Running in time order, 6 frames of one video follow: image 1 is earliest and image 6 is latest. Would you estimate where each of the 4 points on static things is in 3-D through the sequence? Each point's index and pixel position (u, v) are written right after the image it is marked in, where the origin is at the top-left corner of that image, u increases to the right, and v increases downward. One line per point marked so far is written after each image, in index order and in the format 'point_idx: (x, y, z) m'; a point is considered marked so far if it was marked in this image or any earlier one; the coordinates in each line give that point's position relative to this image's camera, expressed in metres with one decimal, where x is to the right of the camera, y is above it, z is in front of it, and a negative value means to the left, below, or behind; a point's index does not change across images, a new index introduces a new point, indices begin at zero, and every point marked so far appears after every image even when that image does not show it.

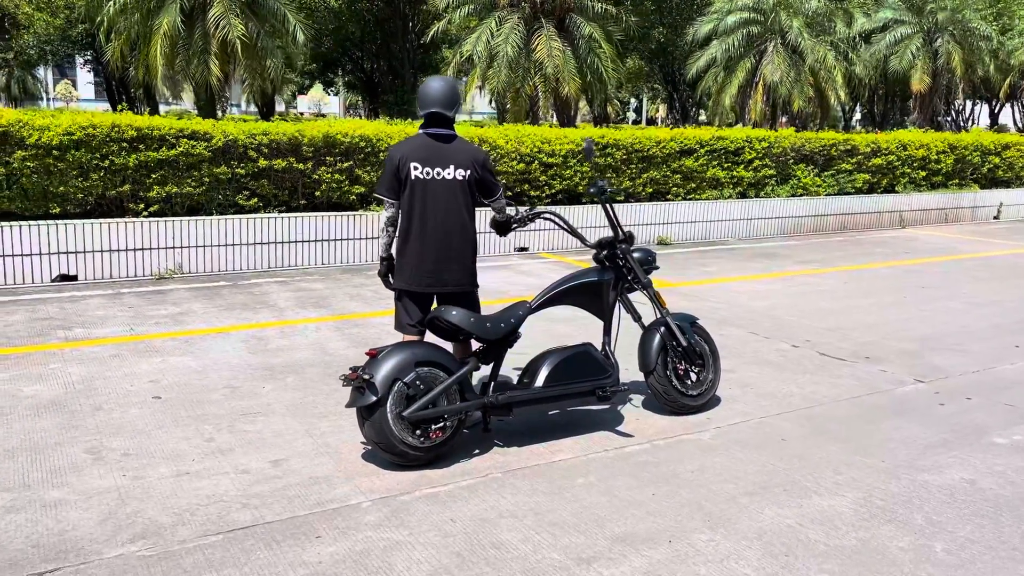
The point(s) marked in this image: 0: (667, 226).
0: (+2.1, +0.8, +11.7) m
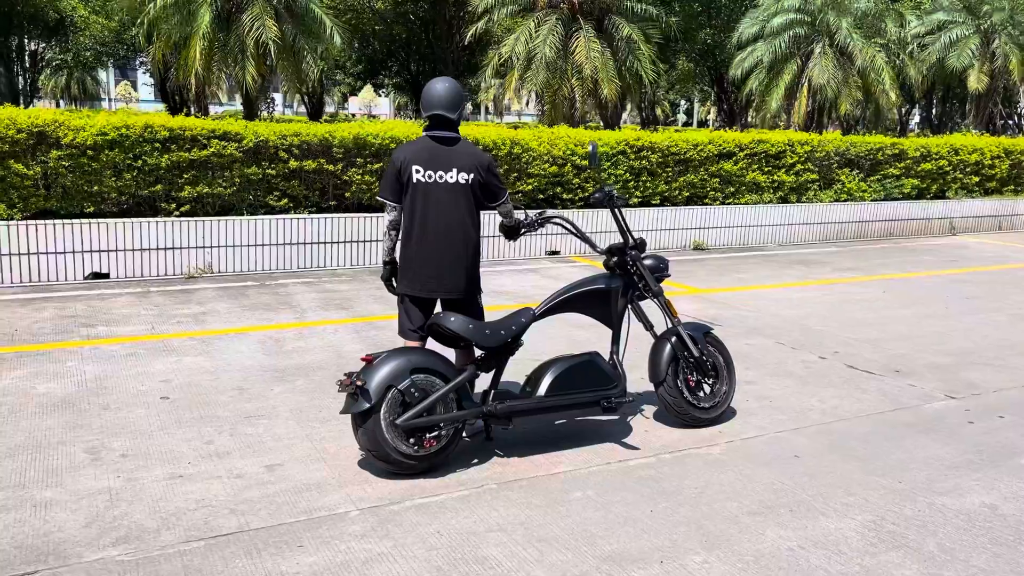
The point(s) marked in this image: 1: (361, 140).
0: (+2.5, +0.8, +11.5) m
1: (-1.6, +1.5, +9.0) m
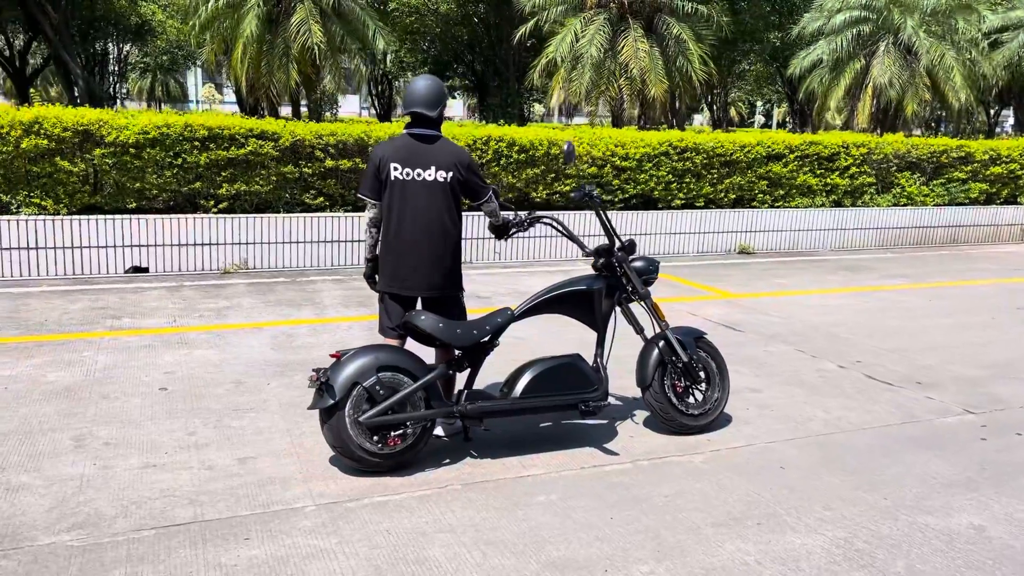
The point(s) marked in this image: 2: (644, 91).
0: (+3.1, +0.7, +11.2) m
1: (-1.2, +1.5, +9.1) m
2: (+1.8, +2.8, +12.2) m
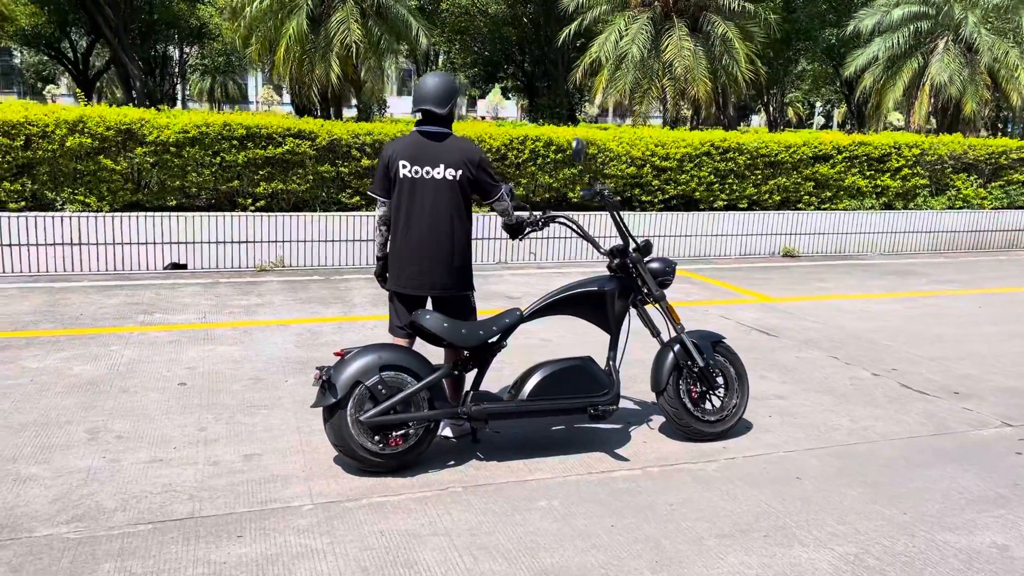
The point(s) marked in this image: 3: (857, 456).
0: (+3.5, +0.6, +10.9) m
1: (-0.8, +1.5, +9.1) m
2: (+2.4, +2.7, +12.0) m
3: (+1.6, -0.8, +4.1) m
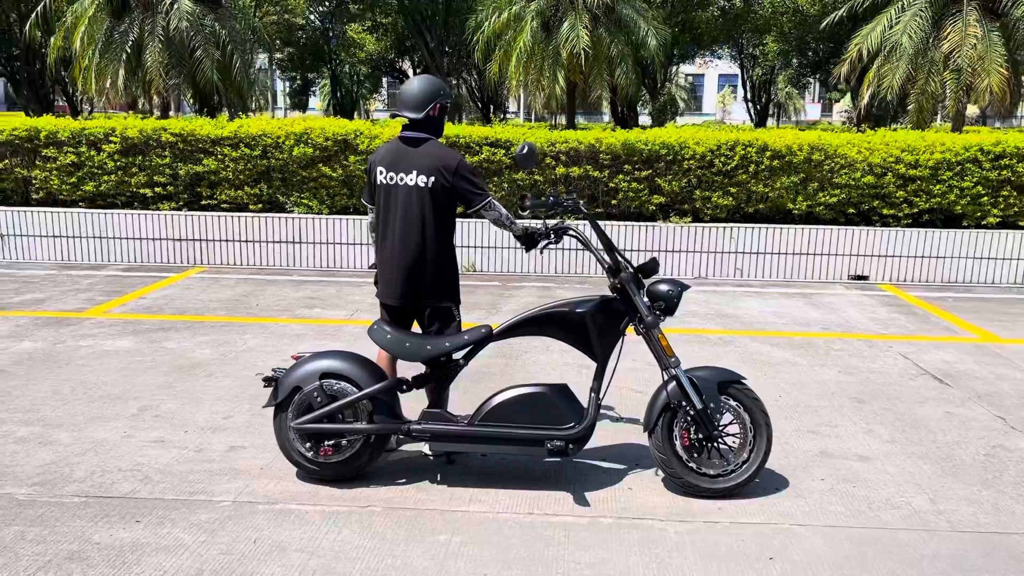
0: (+5.9, +0.3, +8.7) m
1: (+1.2, +1.4, +8.7) m
2: (+5.4, +2.4, +10.1) m
3: (+1.4, -0.9, +3.2) m
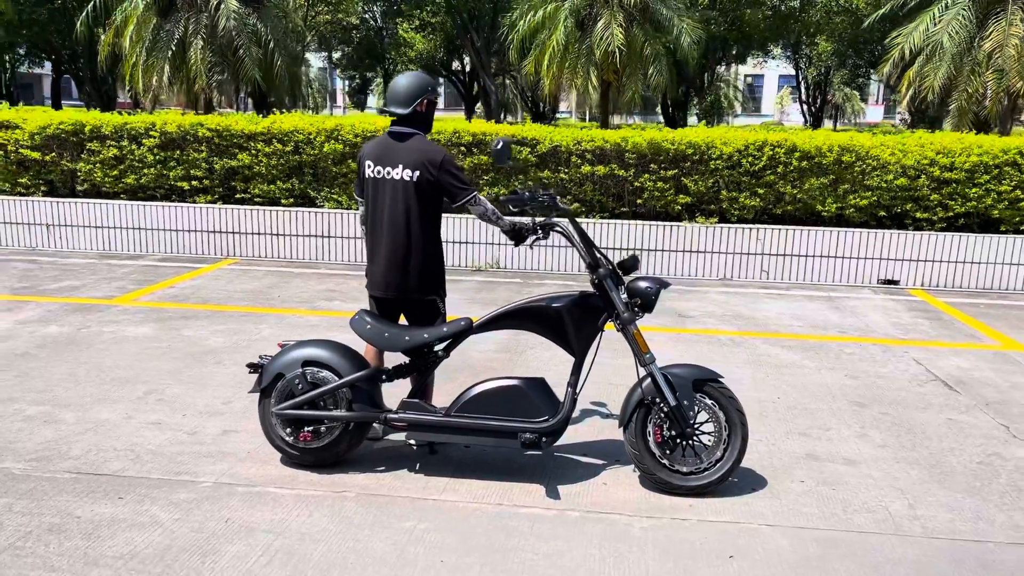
0: (+6.1, +0.2, +8.4) m
1: (+1.4, +1.4, +8.7) m
2: (+5.7, +2.3, +9.8) m
3: (+1.2, -0.9, +3.2) m
